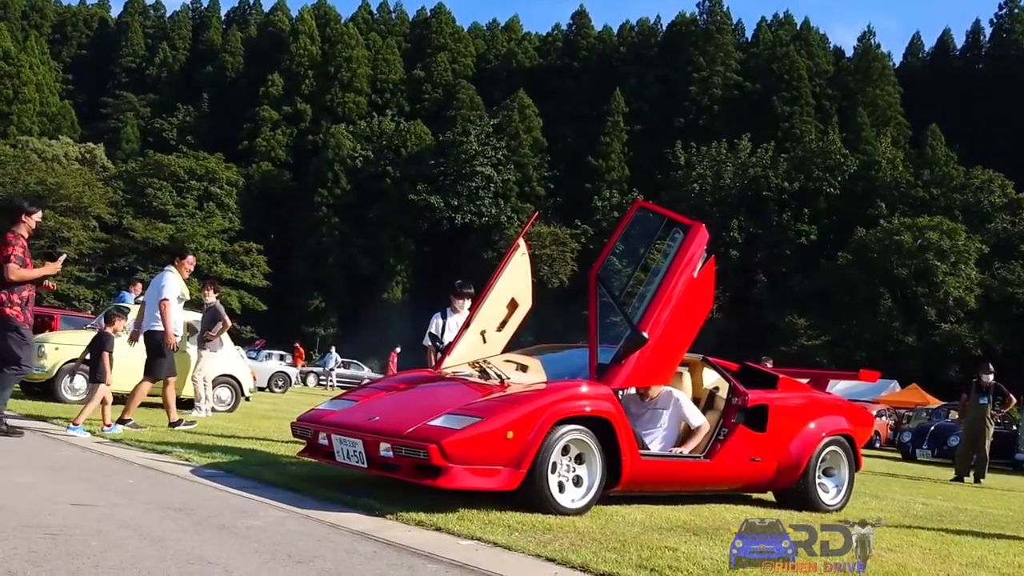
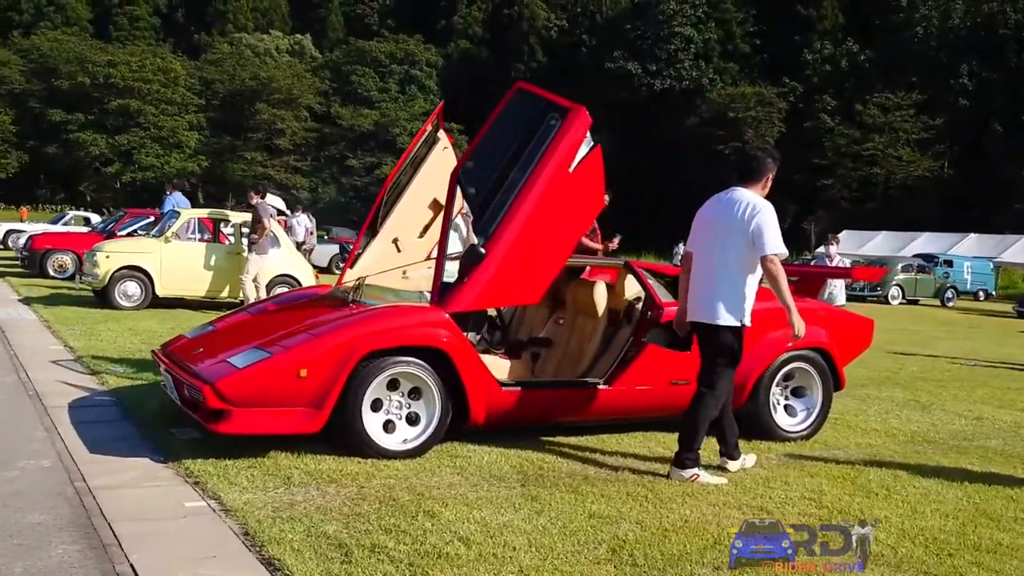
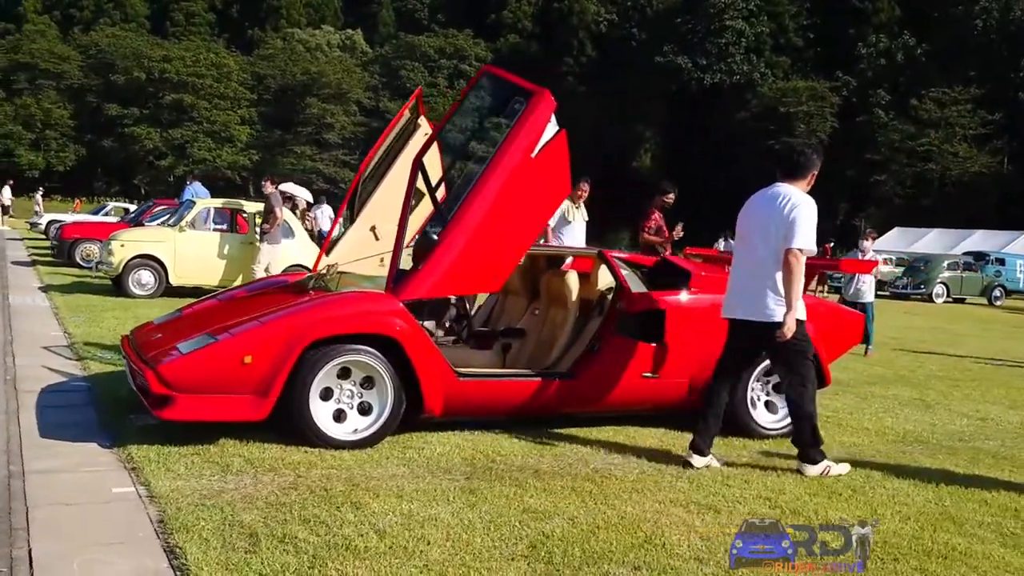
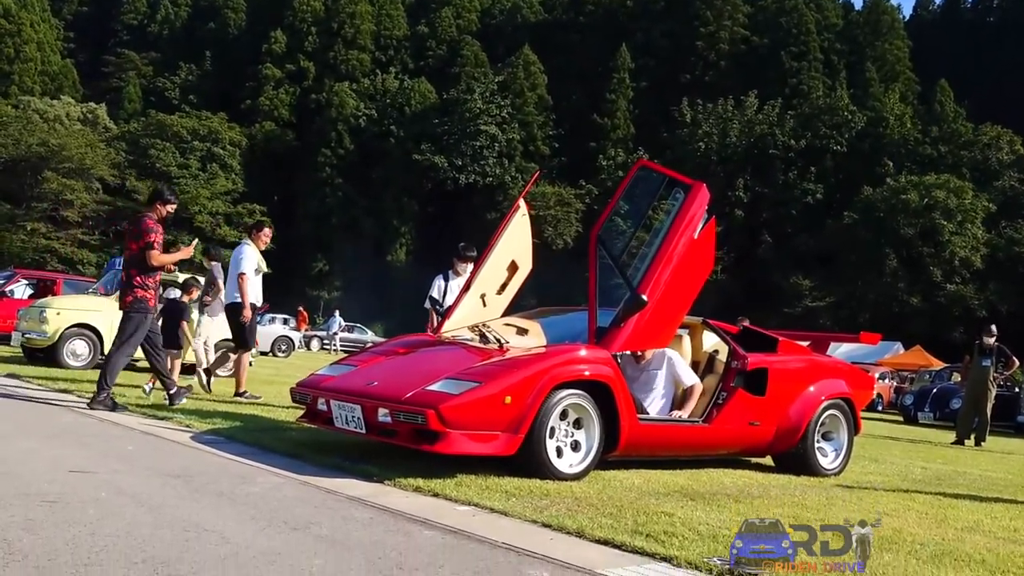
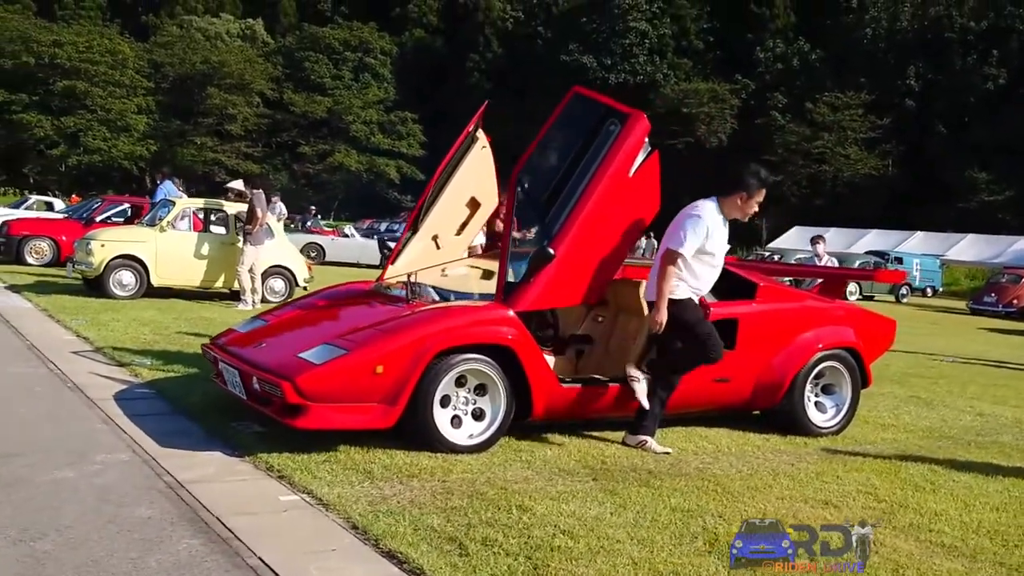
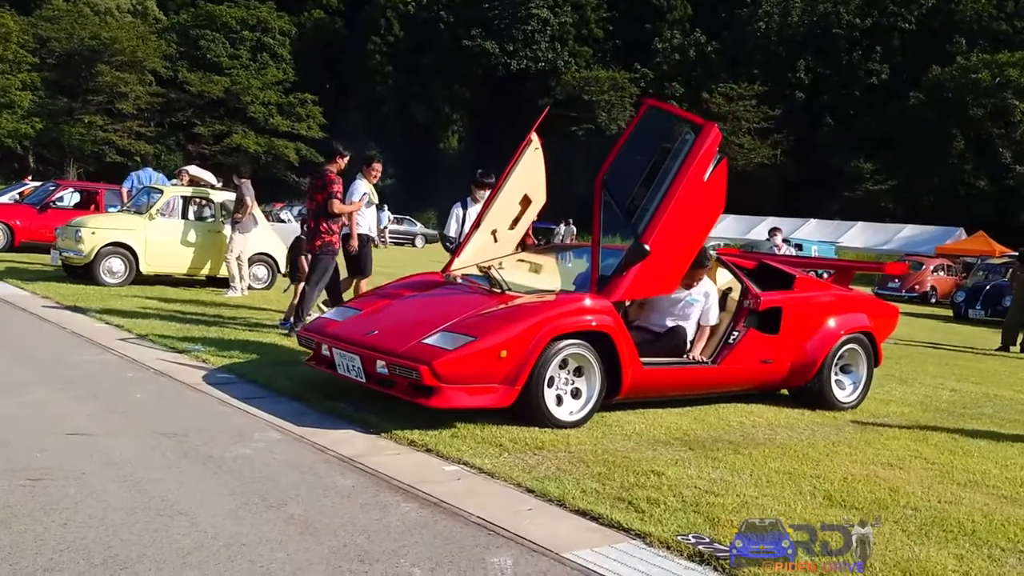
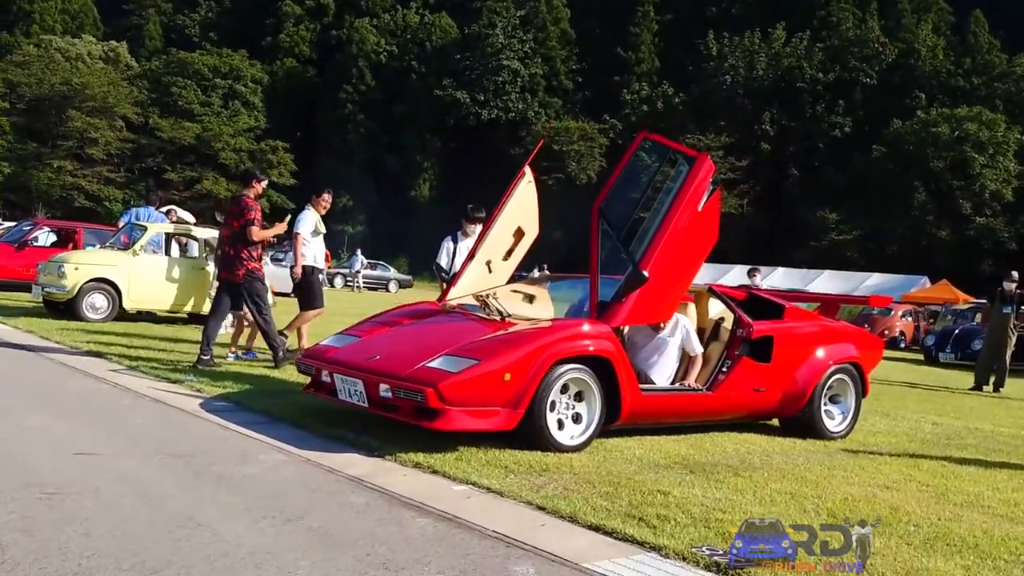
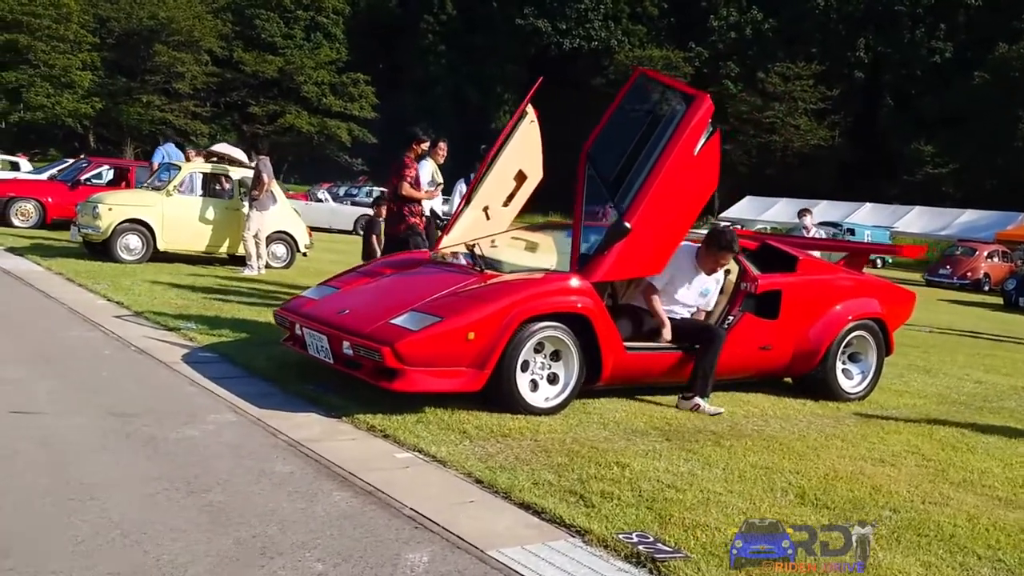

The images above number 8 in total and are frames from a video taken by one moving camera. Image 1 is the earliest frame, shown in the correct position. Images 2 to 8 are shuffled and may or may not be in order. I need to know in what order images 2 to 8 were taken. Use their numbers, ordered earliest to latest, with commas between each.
4, 7, 6, 8, 5, 2, 3
